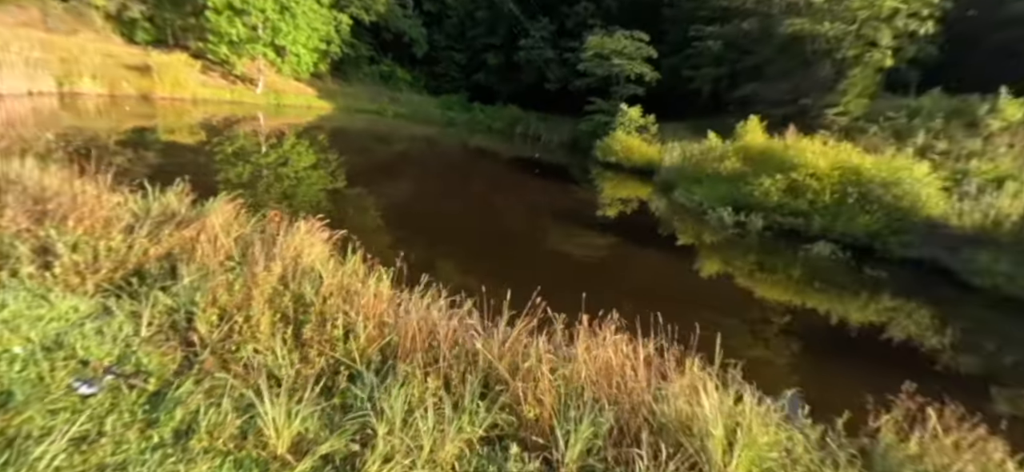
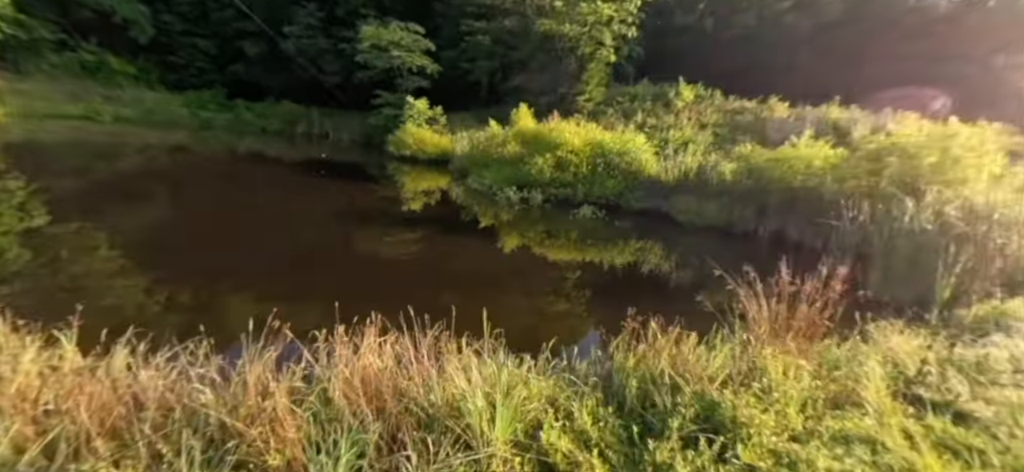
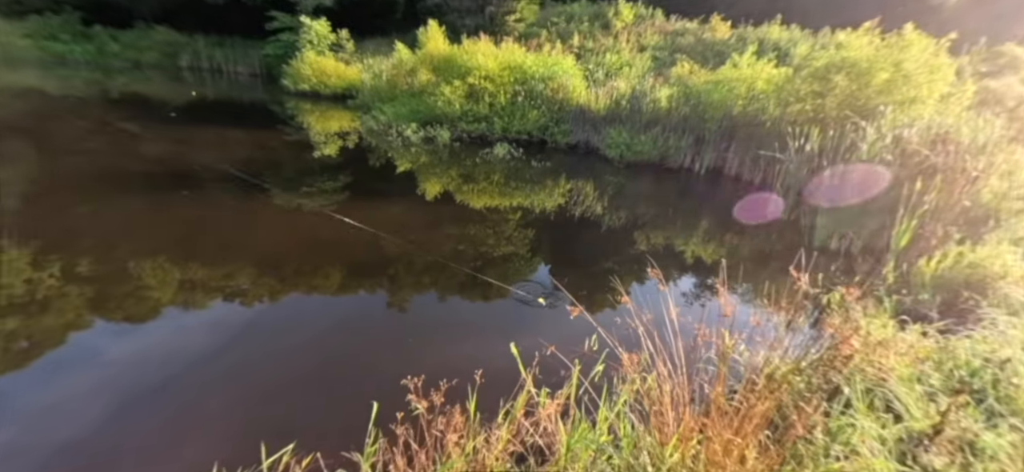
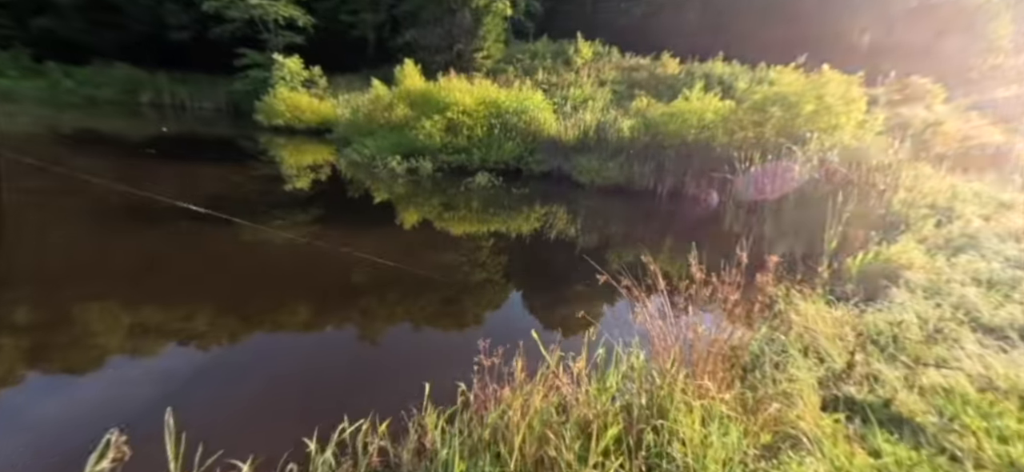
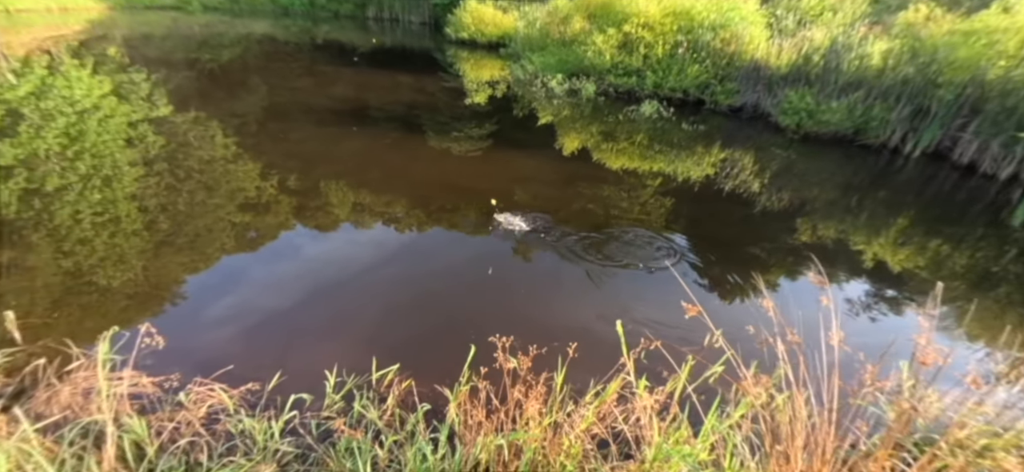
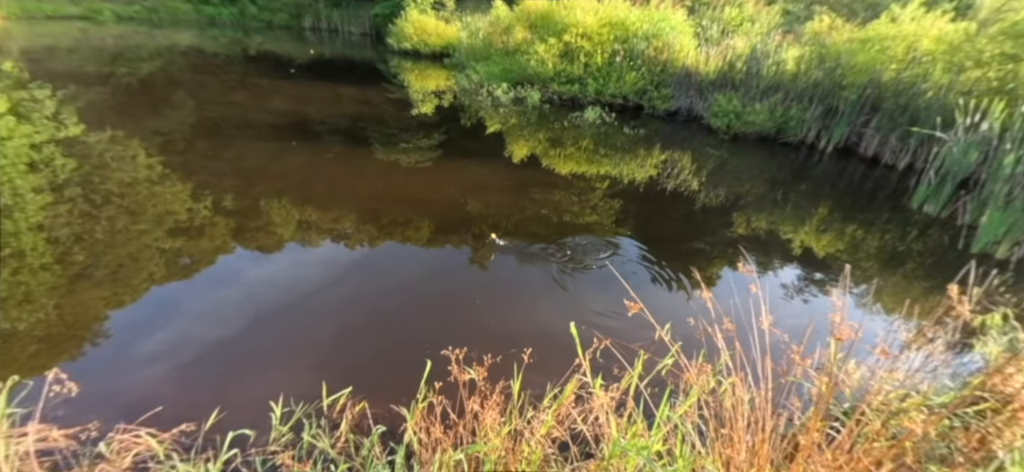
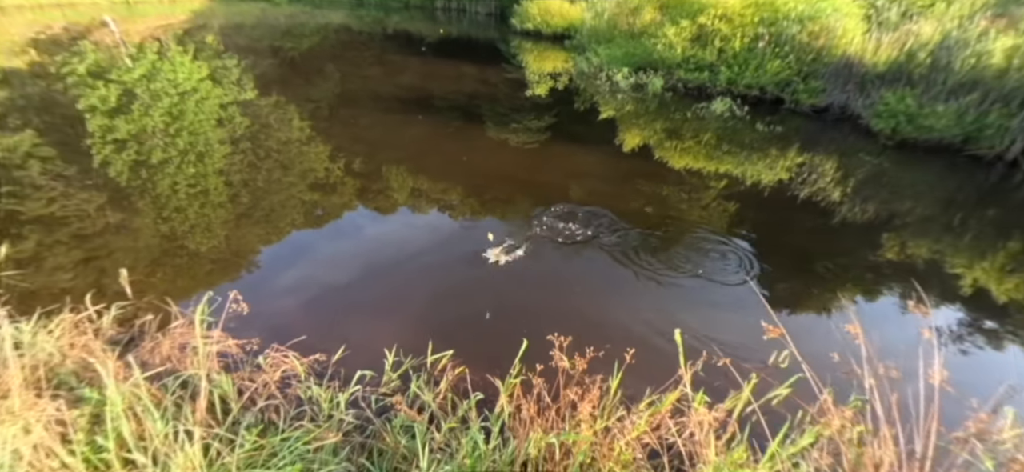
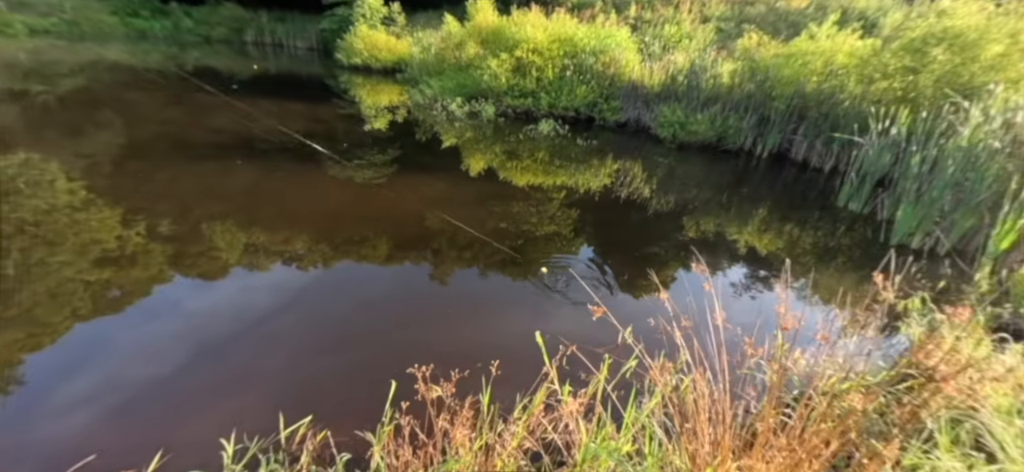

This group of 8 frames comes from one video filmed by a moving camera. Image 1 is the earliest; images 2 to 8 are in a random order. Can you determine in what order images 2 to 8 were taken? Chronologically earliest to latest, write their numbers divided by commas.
2, 4, 3, 8, 6, 5, 7
